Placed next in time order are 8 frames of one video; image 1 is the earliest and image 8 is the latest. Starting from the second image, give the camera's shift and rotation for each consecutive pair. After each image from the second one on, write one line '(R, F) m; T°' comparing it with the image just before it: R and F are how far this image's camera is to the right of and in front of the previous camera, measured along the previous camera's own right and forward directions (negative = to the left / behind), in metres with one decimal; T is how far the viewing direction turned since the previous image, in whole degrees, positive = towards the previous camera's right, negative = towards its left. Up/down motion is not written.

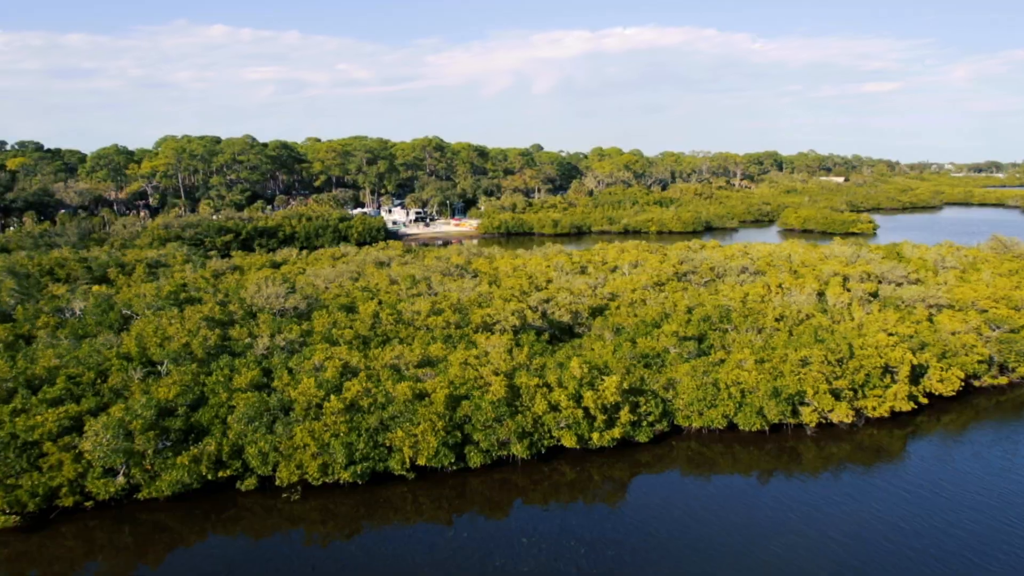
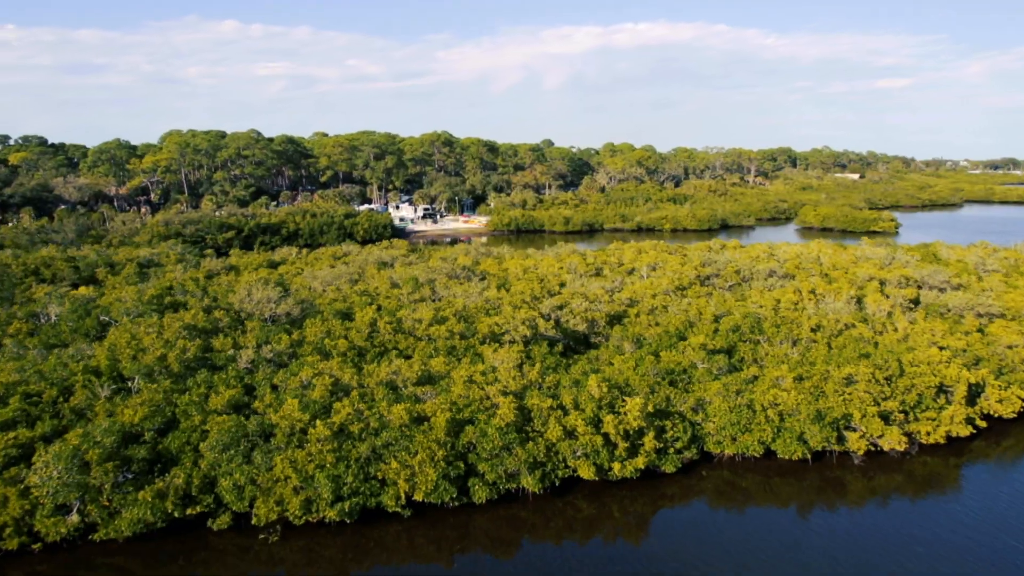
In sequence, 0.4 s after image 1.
(0.0, +2.3) m; -1°
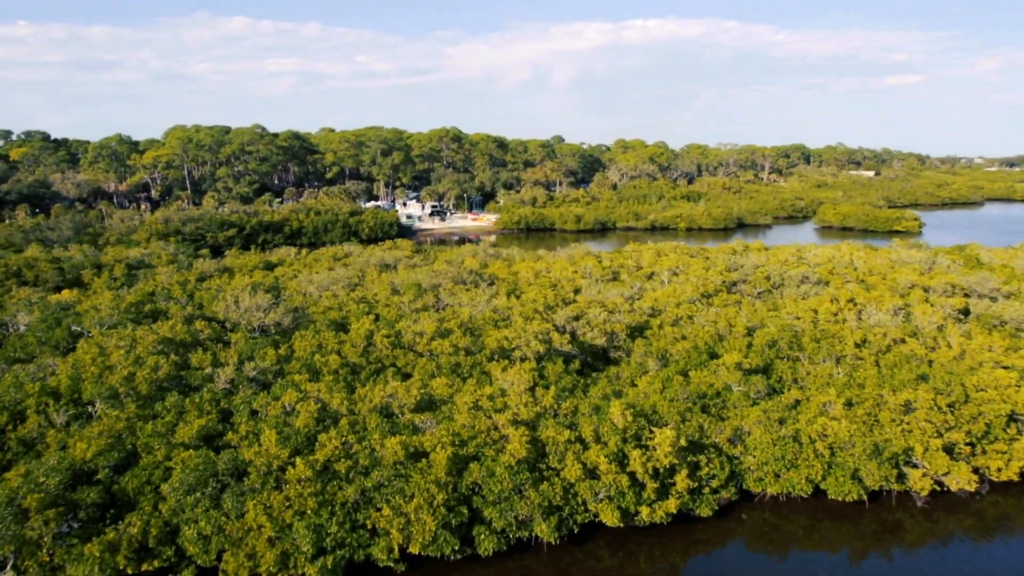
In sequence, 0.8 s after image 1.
(-0.1, +2.4) m; -1°
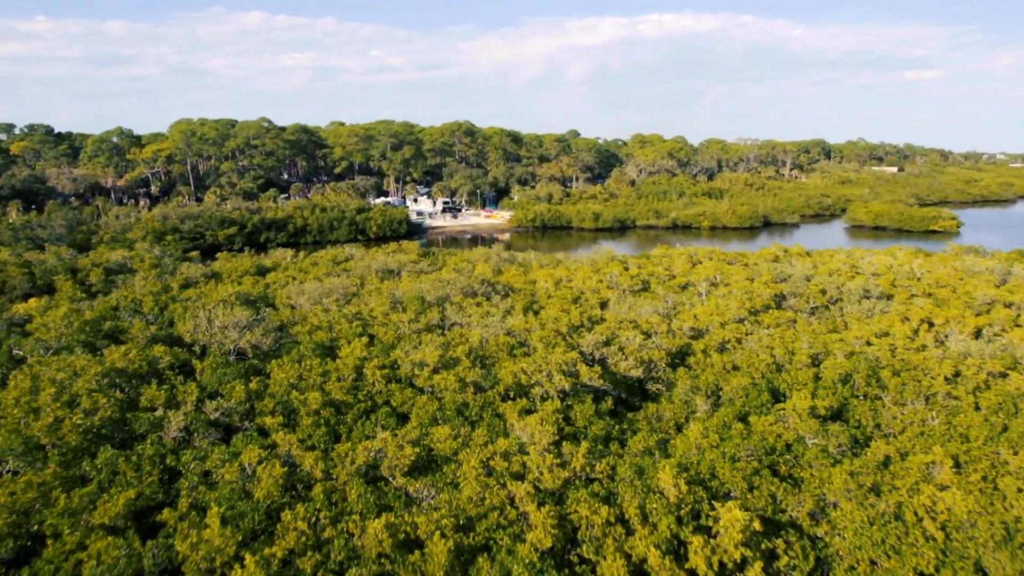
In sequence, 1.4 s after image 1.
(-0.1, +3.7) m; -1°
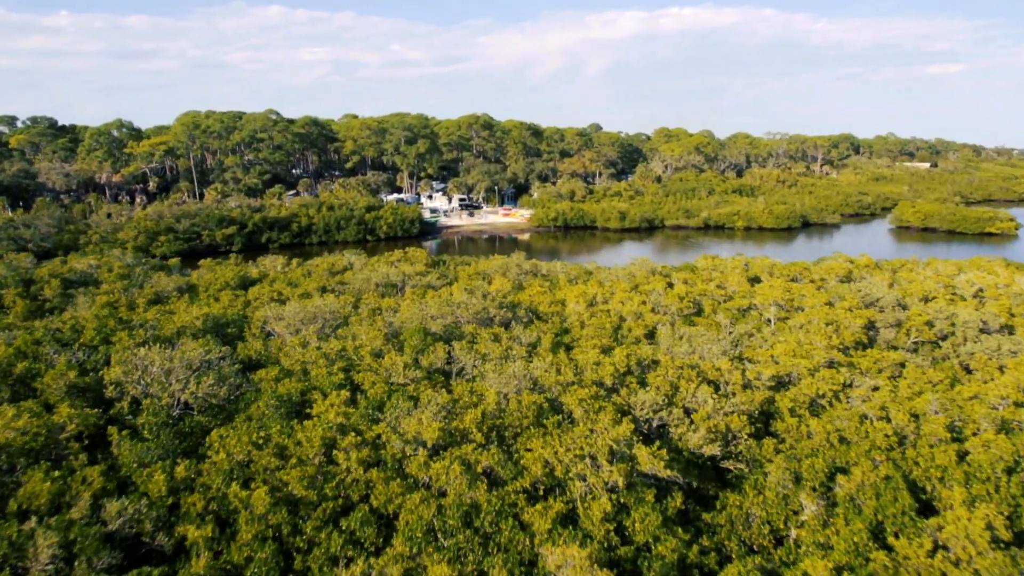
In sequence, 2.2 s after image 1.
(-0.2, +5.1) m; -1°
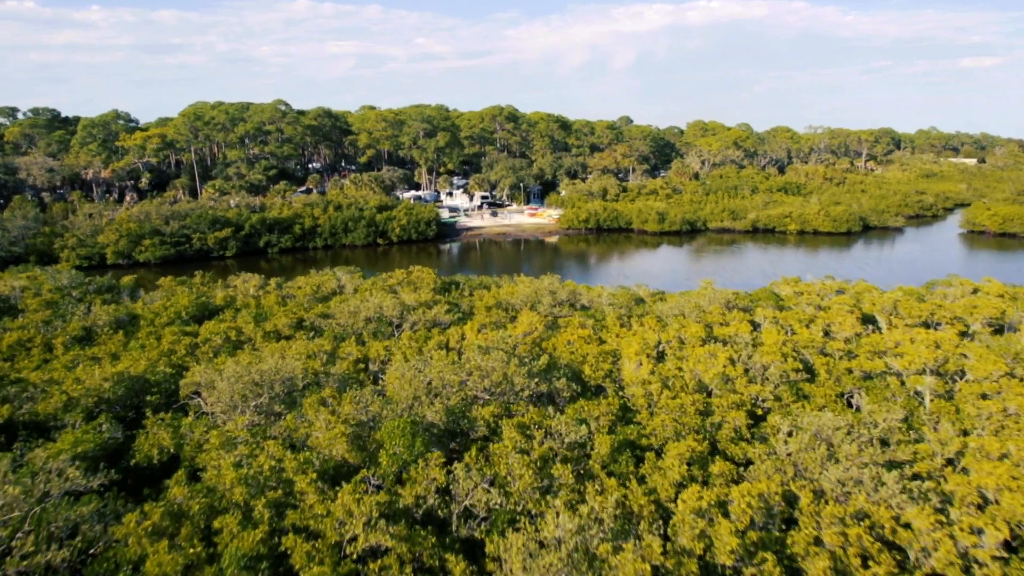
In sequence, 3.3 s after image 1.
(-0.2, +7.0) m; -2°
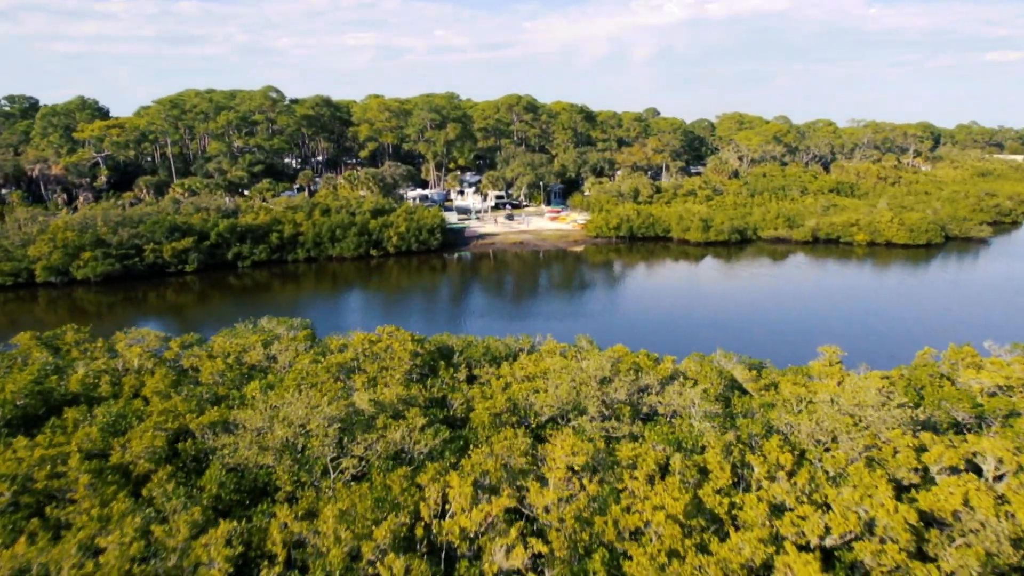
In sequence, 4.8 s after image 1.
(-0.1, +9.7) m; -1°
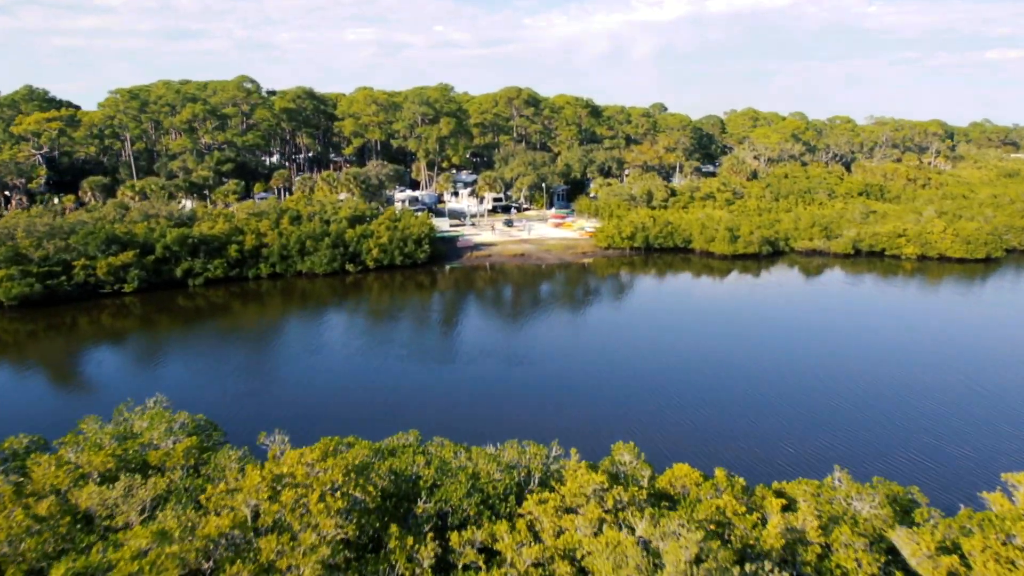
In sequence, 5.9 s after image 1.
(-0.1, +7.2) m; 0°
